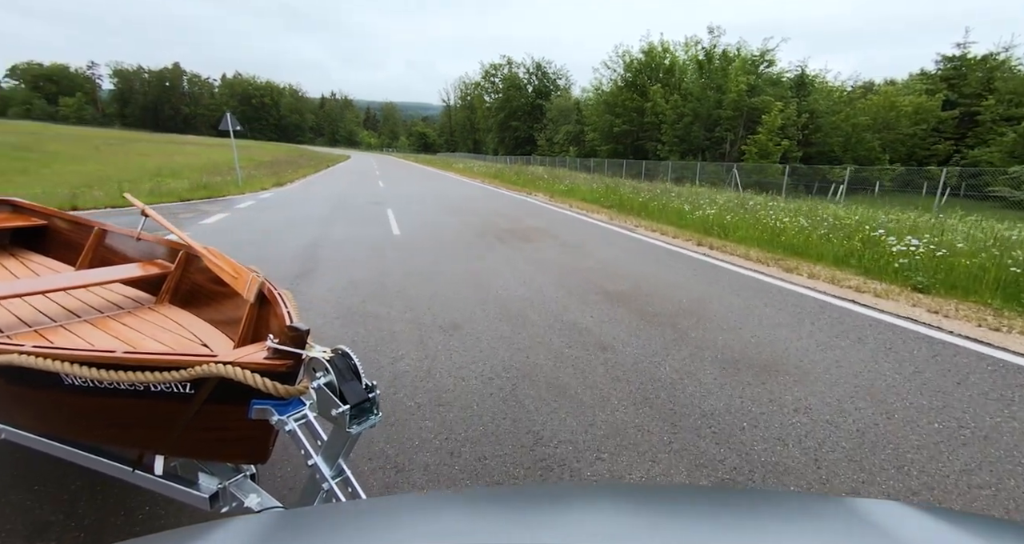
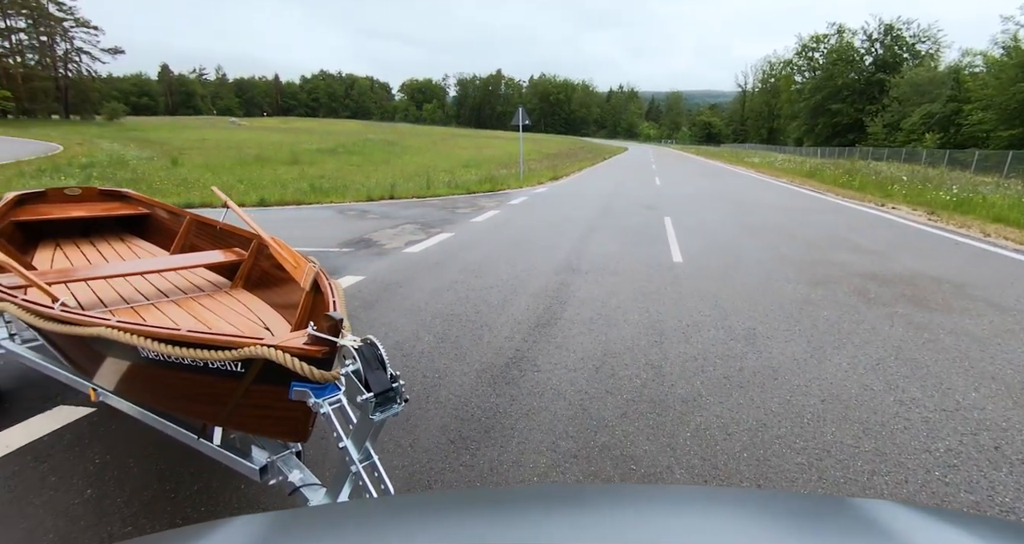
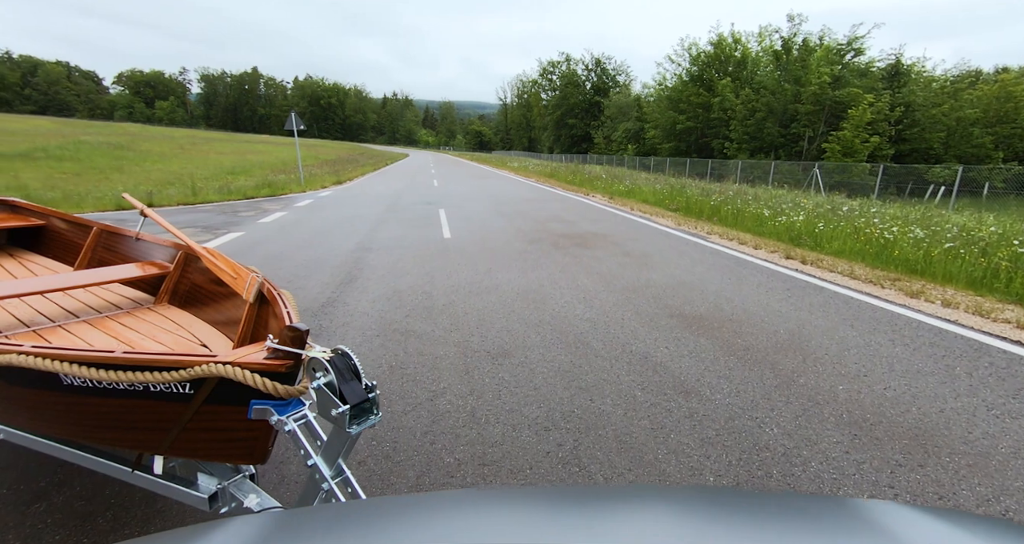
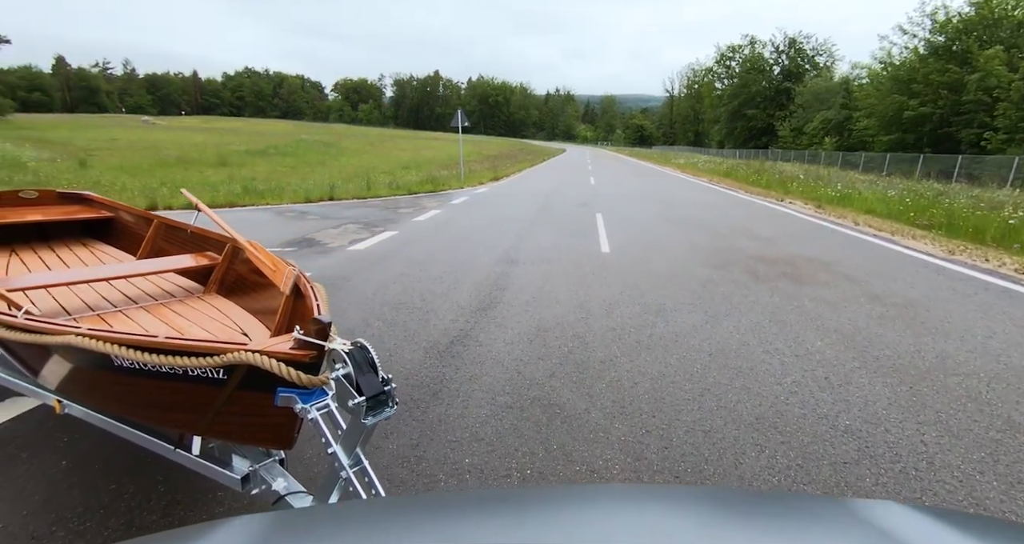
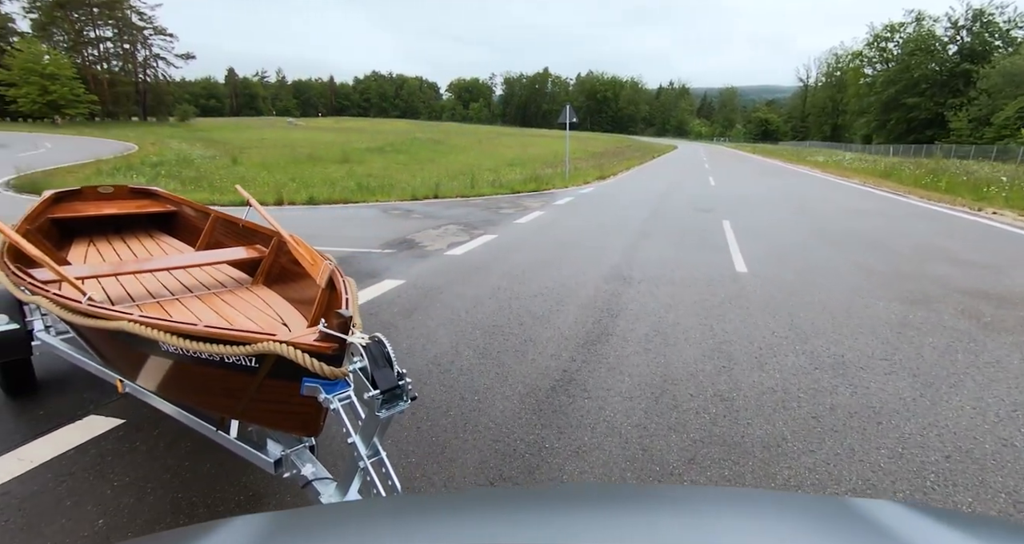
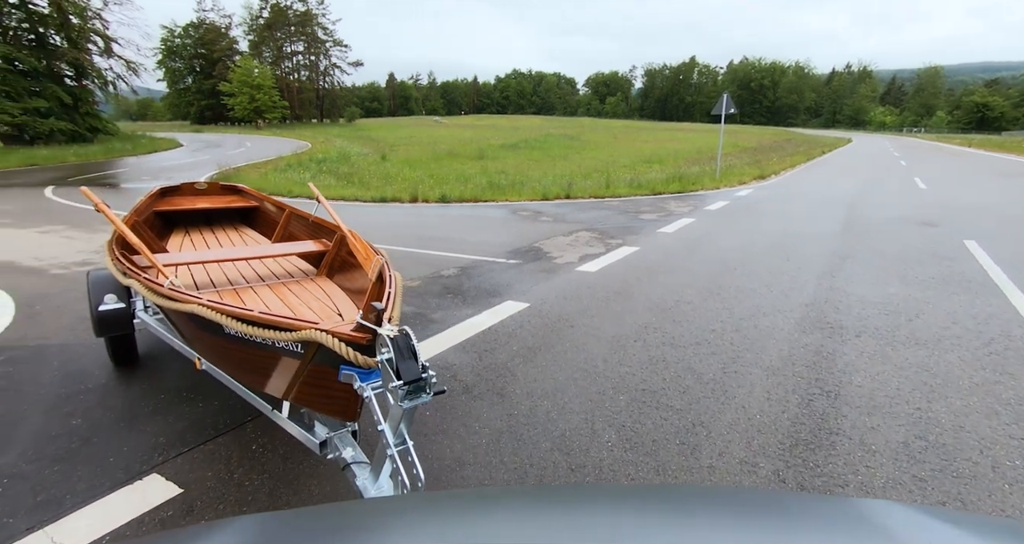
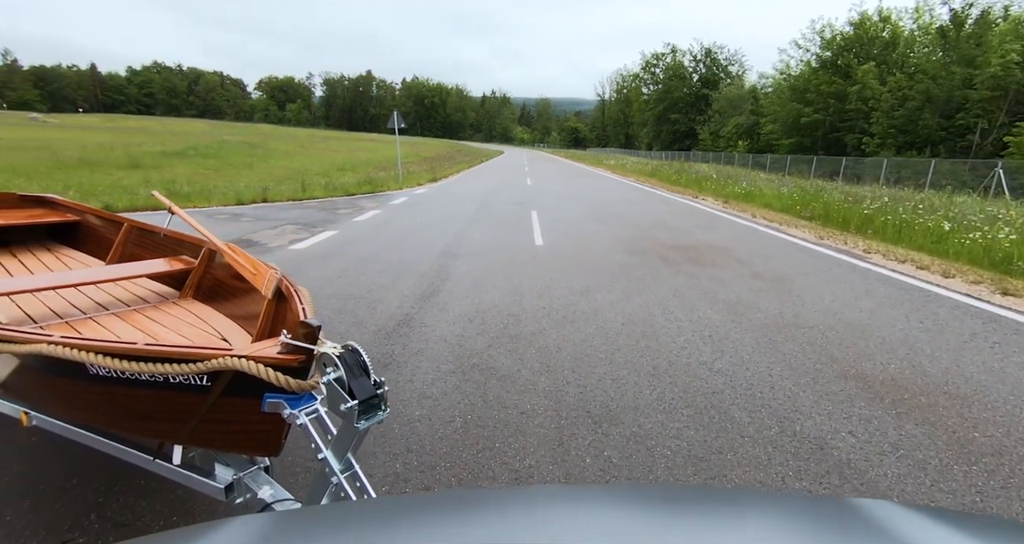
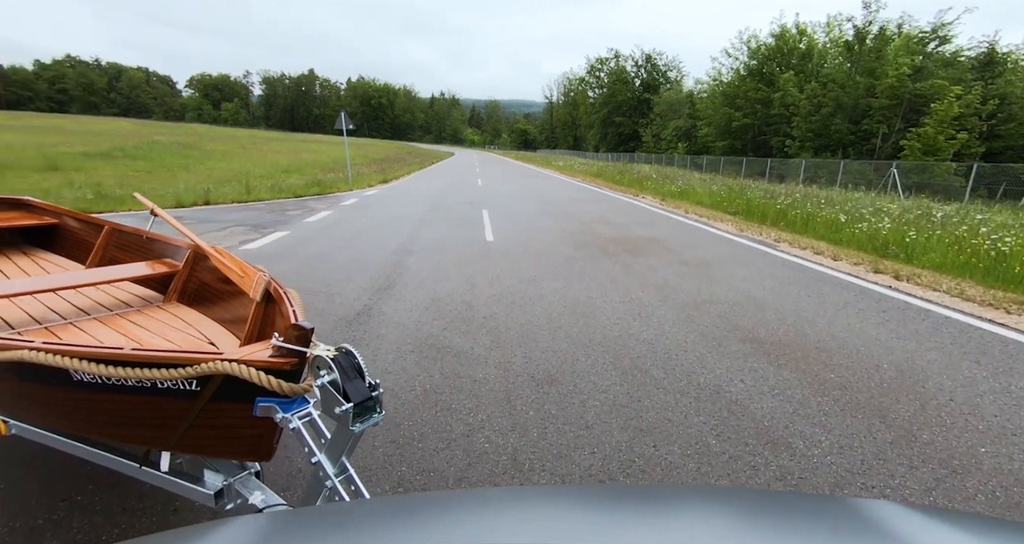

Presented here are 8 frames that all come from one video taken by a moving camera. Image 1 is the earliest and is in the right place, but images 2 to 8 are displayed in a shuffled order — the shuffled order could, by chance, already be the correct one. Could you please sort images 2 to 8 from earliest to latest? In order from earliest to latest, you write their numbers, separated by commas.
3, 8, 7, 4, 2, 5, 6
